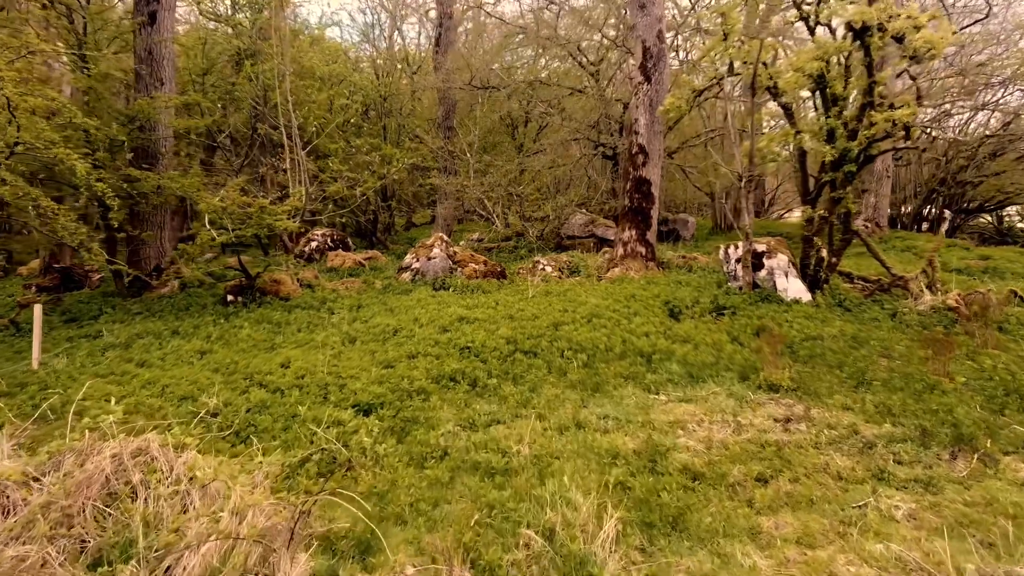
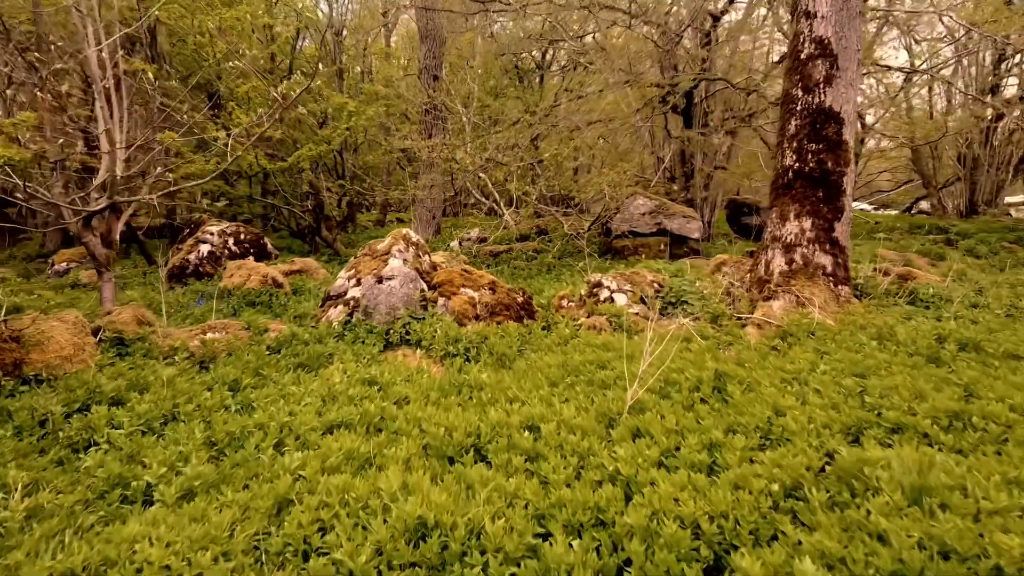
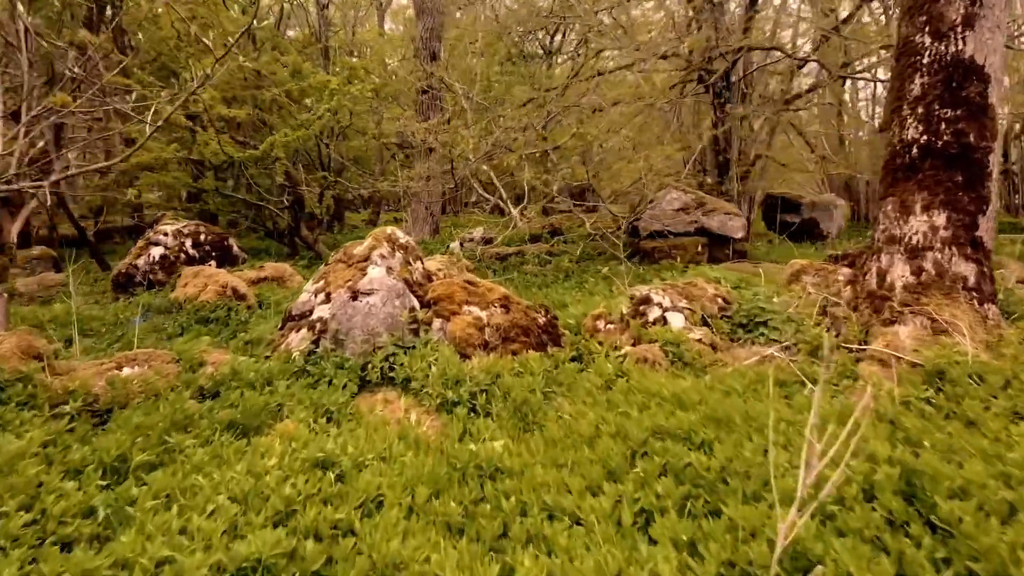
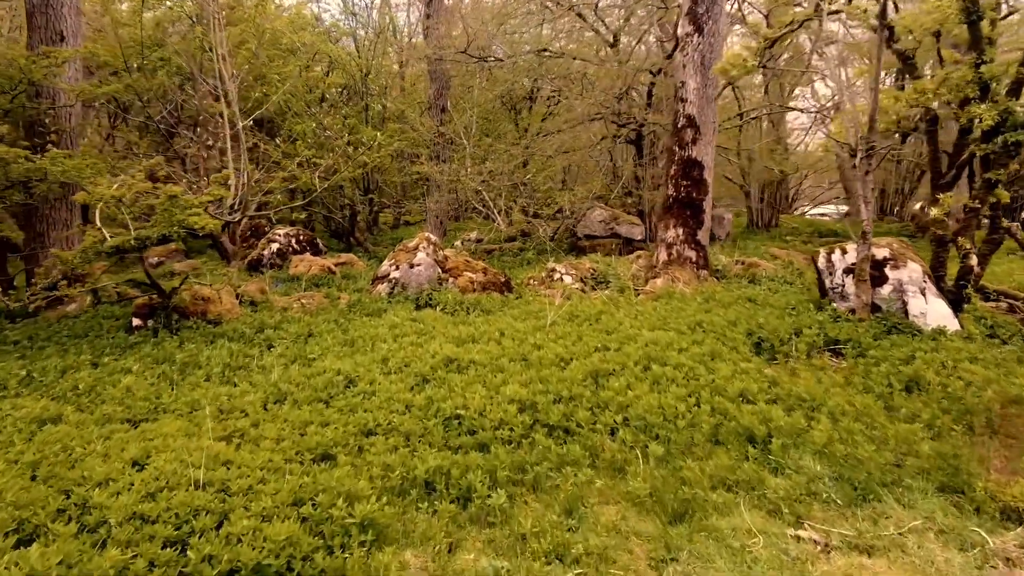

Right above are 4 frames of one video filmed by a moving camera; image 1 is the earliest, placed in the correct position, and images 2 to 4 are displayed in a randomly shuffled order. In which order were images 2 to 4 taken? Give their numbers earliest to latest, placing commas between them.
4, 2, 3
